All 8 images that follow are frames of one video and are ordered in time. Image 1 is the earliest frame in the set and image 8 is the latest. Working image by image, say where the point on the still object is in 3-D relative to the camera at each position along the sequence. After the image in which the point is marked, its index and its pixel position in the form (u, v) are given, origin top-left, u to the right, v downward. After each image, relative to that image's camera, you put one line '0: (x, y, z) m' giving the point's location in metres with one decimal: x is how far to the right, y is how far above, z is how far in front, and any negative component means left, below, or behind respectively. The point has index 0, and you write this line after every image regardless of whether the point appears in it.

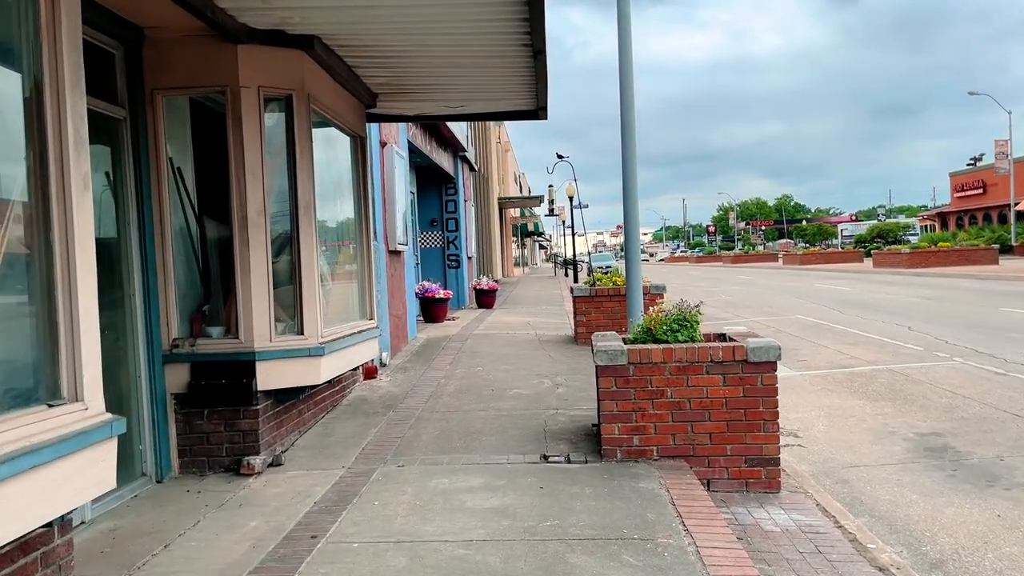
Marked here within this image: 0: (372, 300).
0: (-1.3, -0.1, +7.5) m
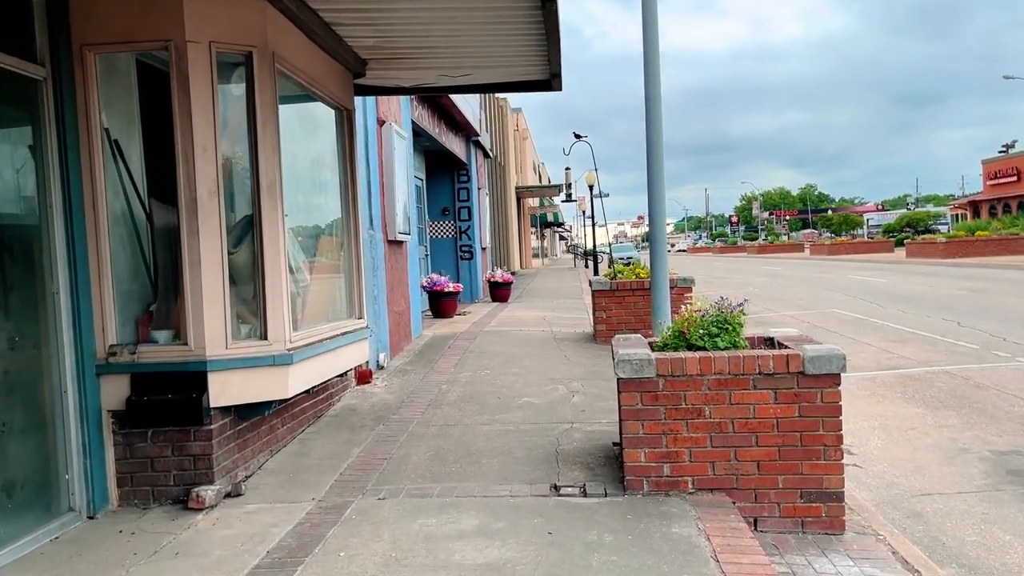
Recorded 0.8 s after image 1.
0: (-1.2, -0.1, +6.6) m
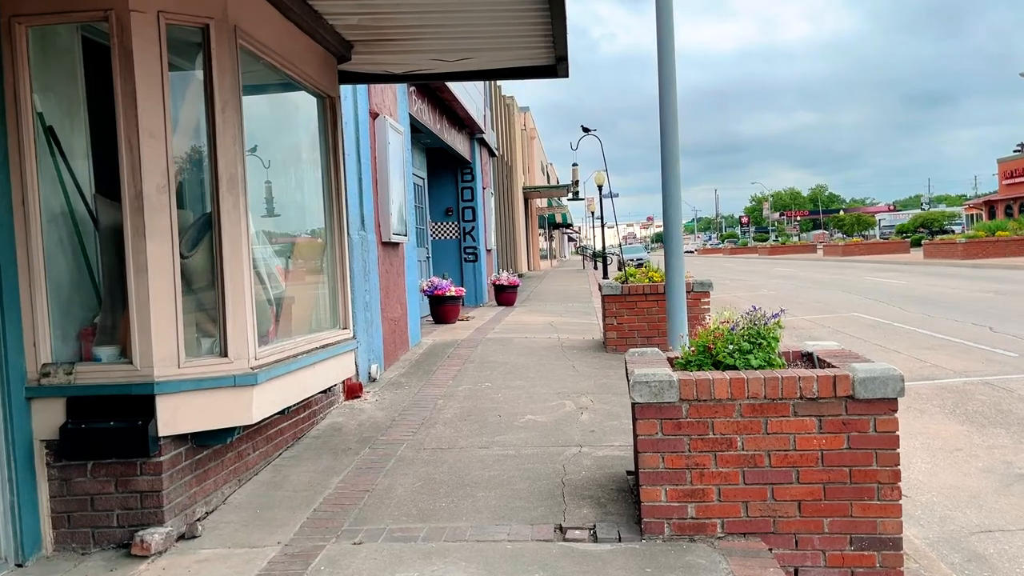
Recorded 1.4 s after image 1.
0: (-1.2, -0.1, +6.0) m
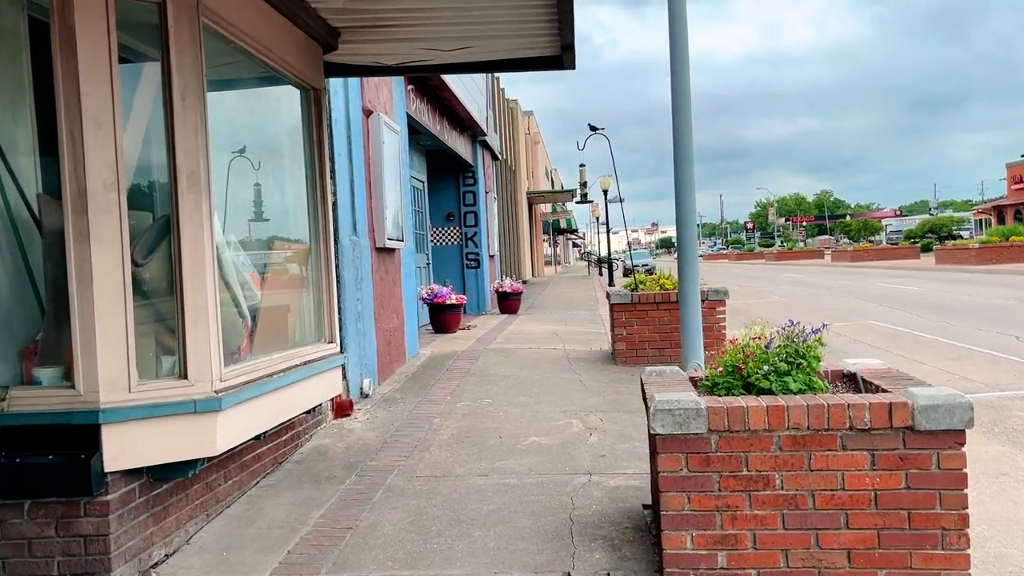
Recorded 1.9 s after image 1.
0: (-1.2, -0.2, +5.5) m
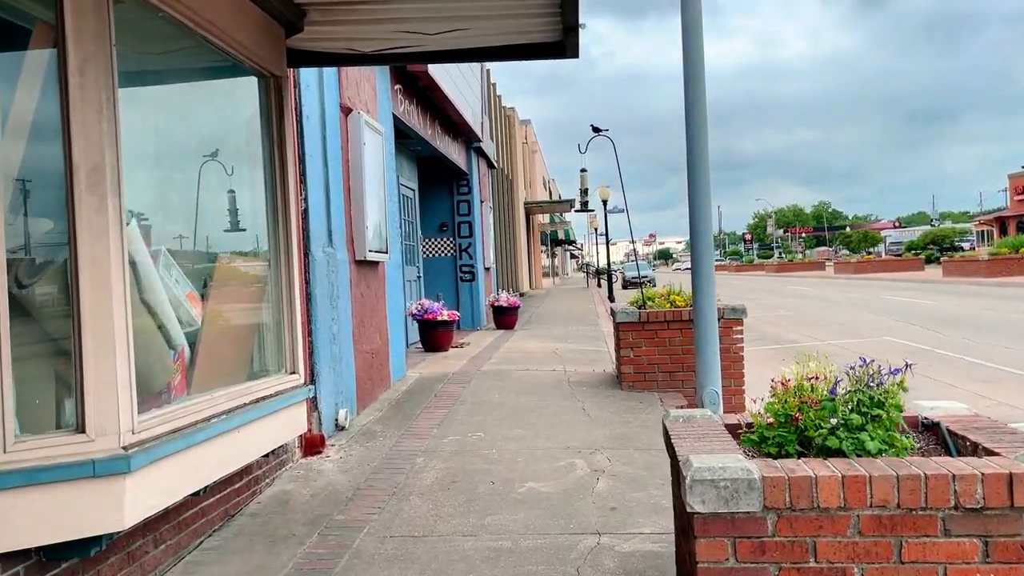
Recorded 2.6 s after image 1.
0: (-1.2, -0.3, +4.7) m
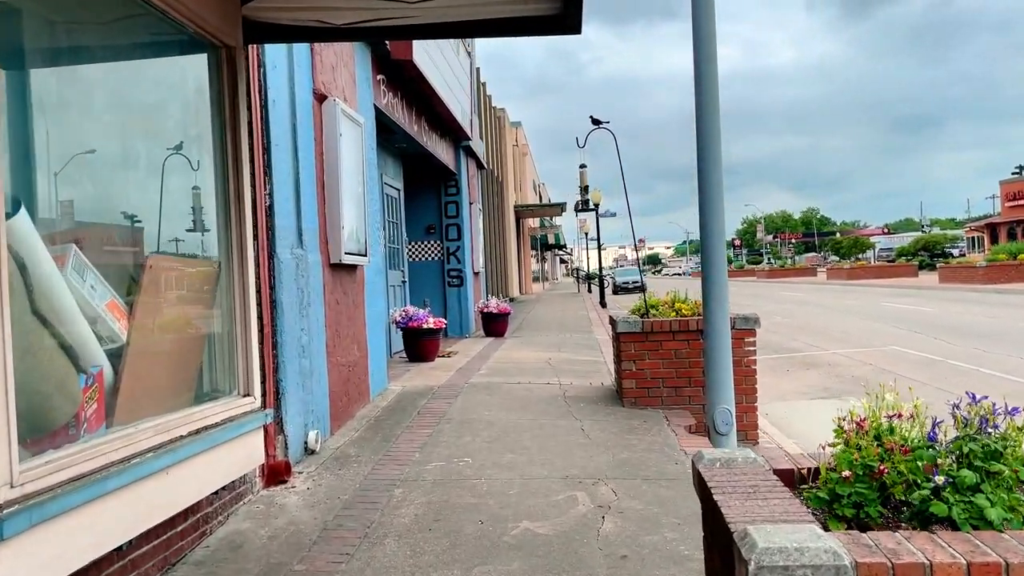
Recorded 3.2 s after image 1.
0: (-1.3, -0.3, +4.0) m
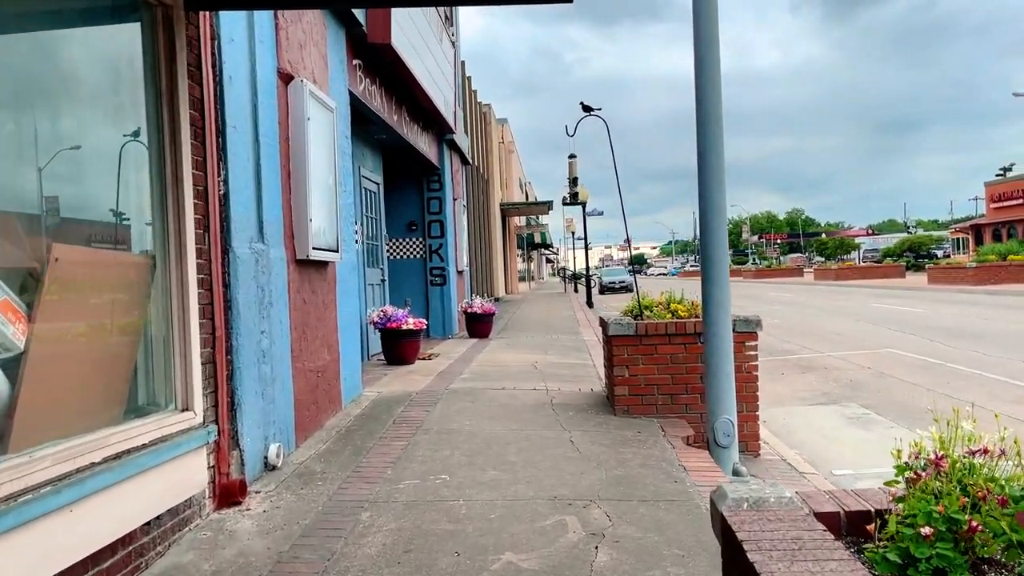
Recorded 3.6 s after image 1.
0: (-1.3, -0.3, +3.5) m
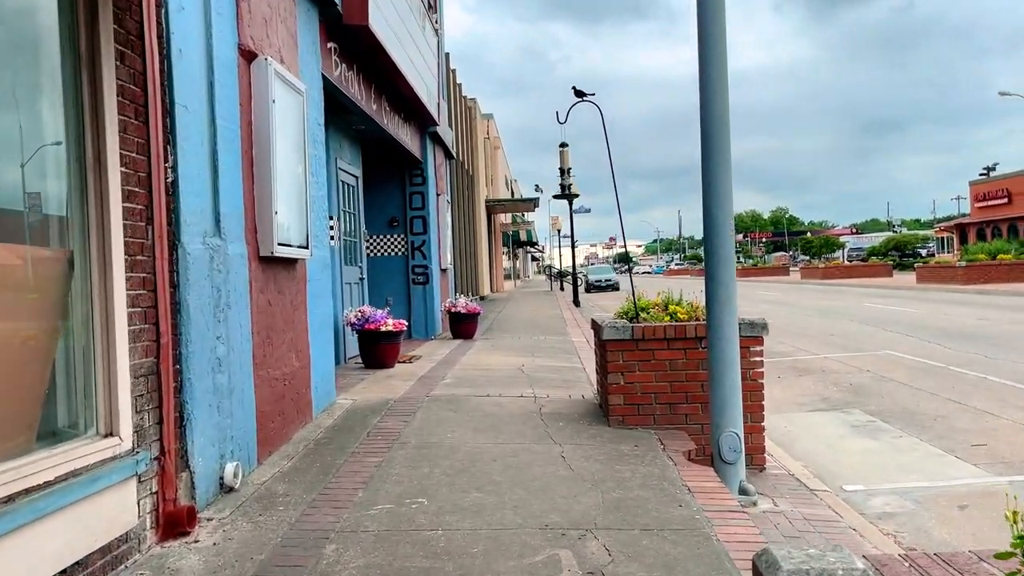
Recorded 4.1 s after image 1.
0: (-1.4, -0.3, +2.9) m
